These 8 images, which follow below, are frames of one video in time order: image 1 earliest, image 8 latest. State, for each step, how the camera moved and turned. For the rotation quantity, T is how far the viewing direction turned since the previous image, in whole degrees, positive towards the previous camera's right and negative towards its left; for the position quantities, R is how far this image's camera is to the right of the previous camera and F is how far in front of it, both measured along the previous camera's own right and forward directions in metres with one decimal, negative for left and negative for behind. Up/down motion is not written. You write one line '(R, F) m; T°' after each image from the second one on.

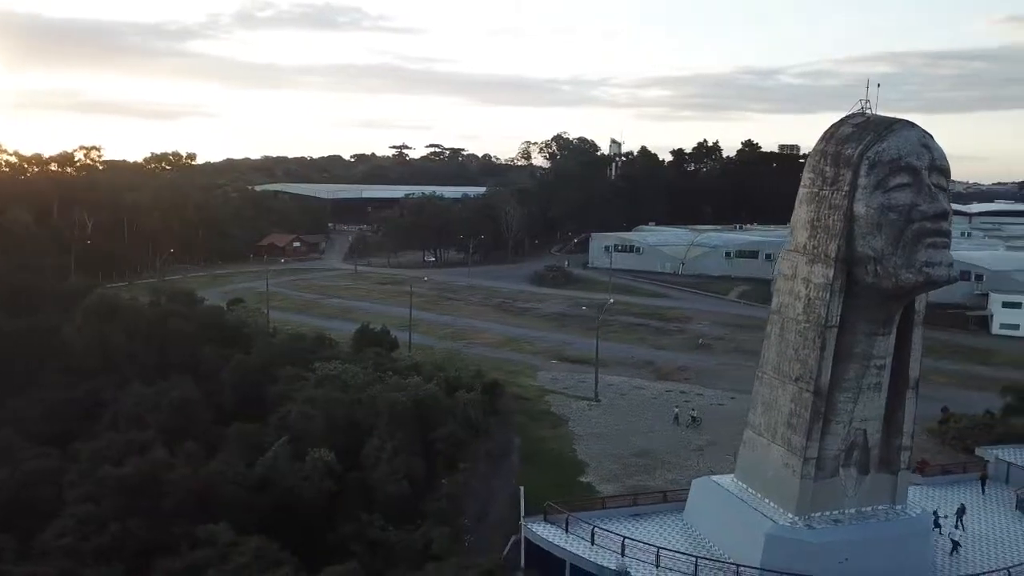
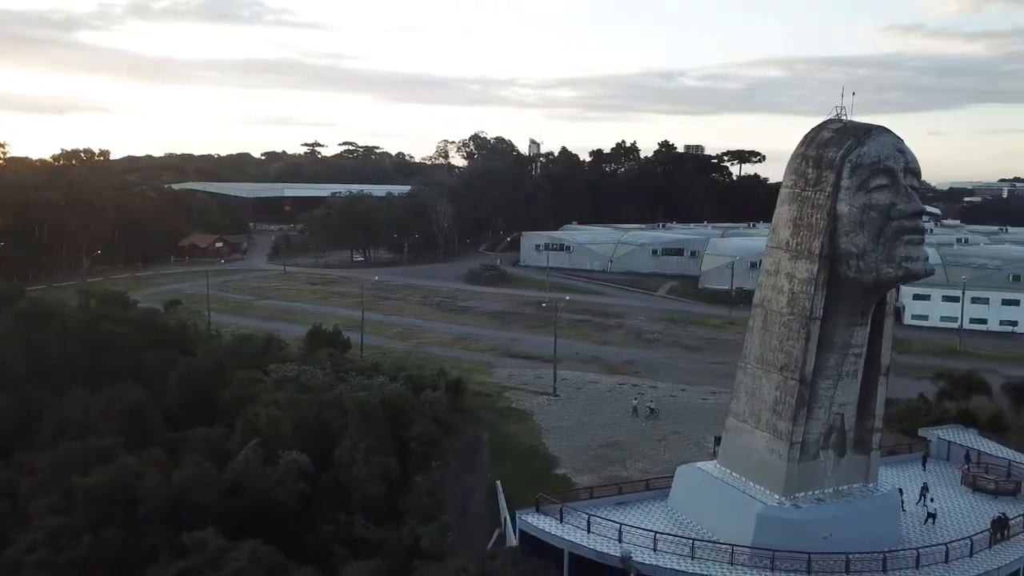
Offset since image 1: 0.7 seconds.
(-1.4, -0.2) m; +6°
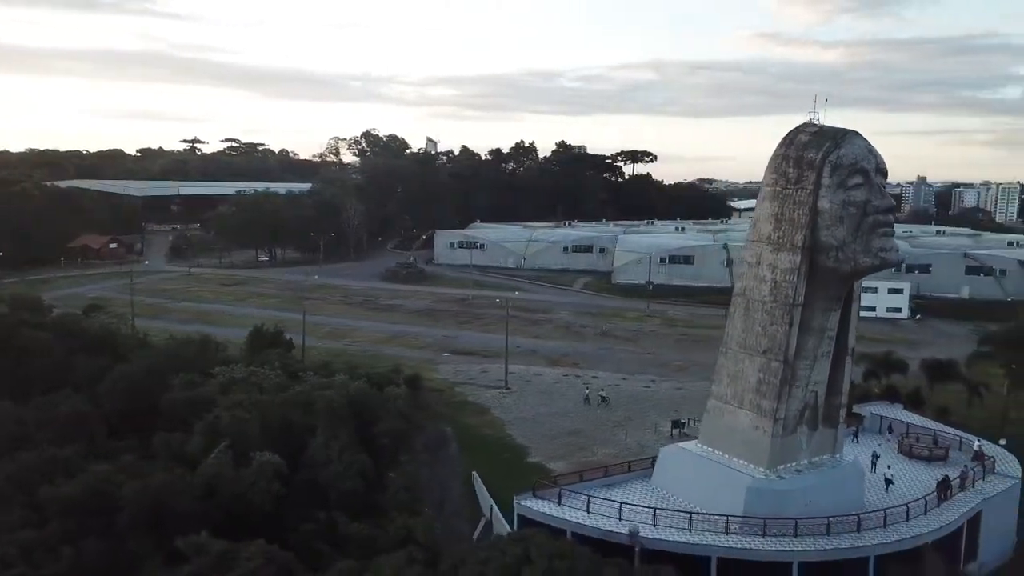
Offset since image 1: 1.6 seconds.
(-2.0, -0.4) m; +8°
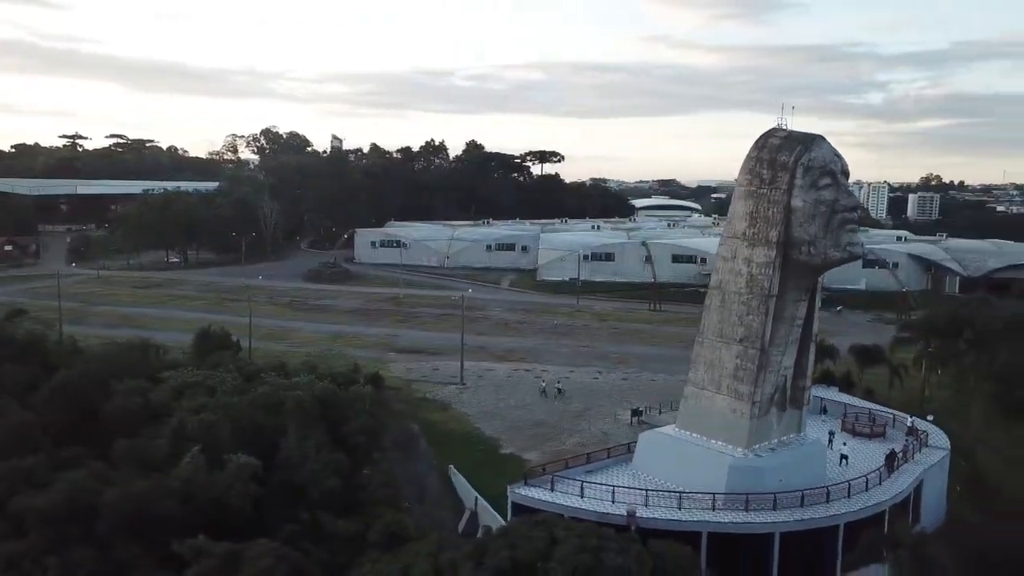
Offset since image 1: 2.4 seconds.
(-1.7, -0.4) m; +7°
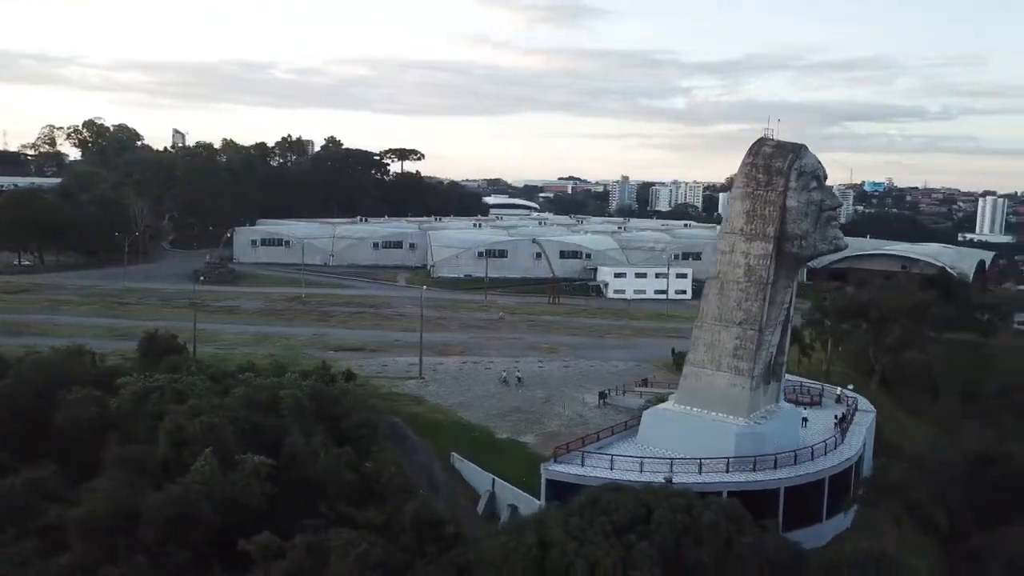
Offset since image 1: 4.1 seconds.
(-4.0, -0.7) m; +12°
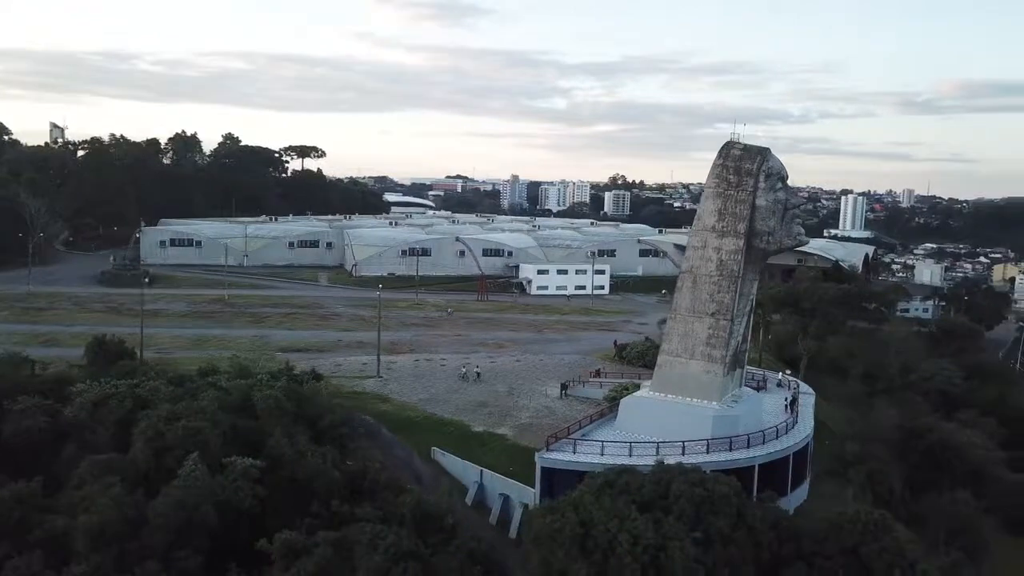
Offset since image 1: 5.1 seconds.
(-2.2, -0.4) m; +8°
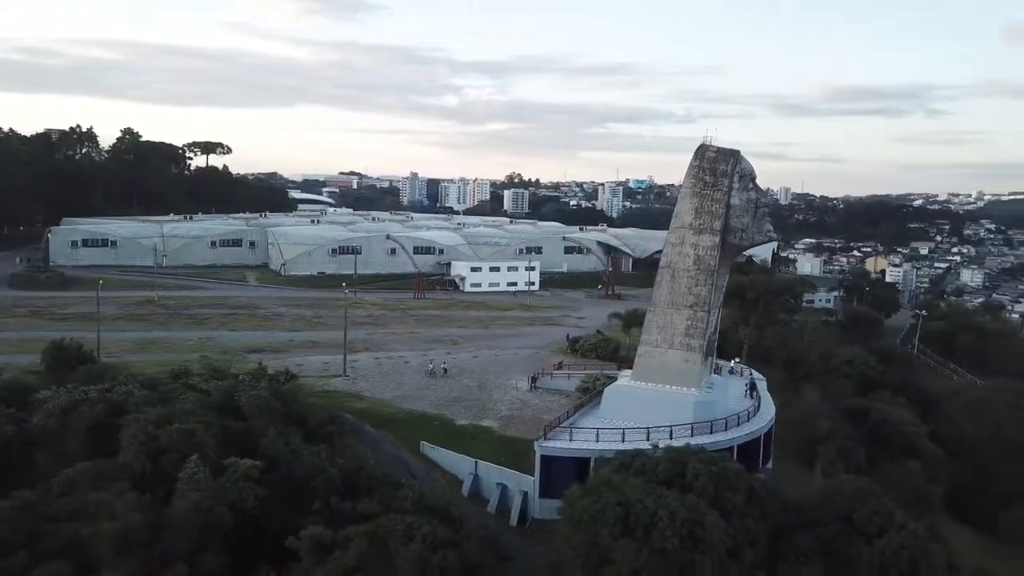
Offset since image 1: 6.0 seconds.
(-2.2, -0.5) m; +7°
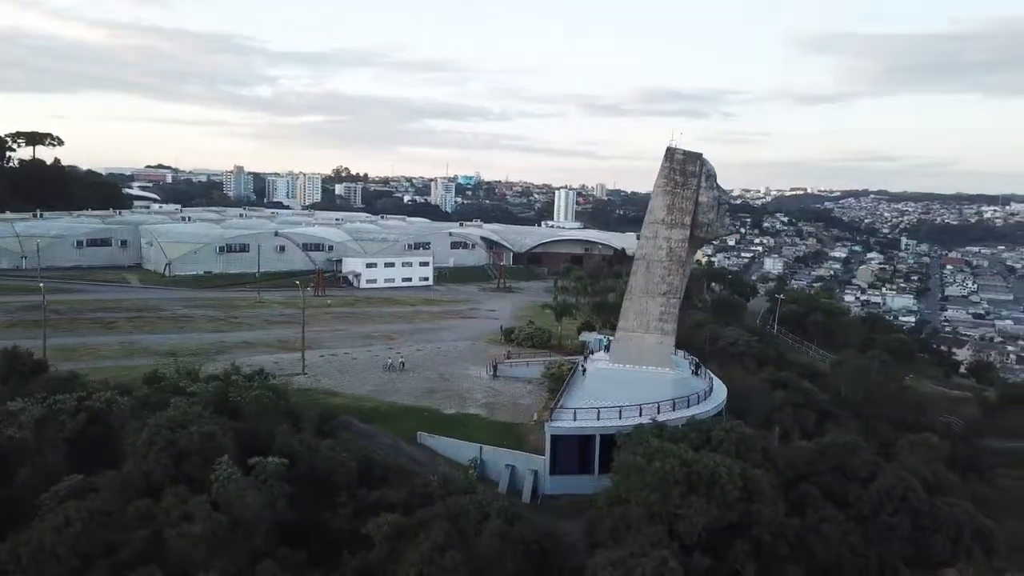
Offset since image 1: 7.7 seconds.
(-4.2, -0.7) m; +12°
